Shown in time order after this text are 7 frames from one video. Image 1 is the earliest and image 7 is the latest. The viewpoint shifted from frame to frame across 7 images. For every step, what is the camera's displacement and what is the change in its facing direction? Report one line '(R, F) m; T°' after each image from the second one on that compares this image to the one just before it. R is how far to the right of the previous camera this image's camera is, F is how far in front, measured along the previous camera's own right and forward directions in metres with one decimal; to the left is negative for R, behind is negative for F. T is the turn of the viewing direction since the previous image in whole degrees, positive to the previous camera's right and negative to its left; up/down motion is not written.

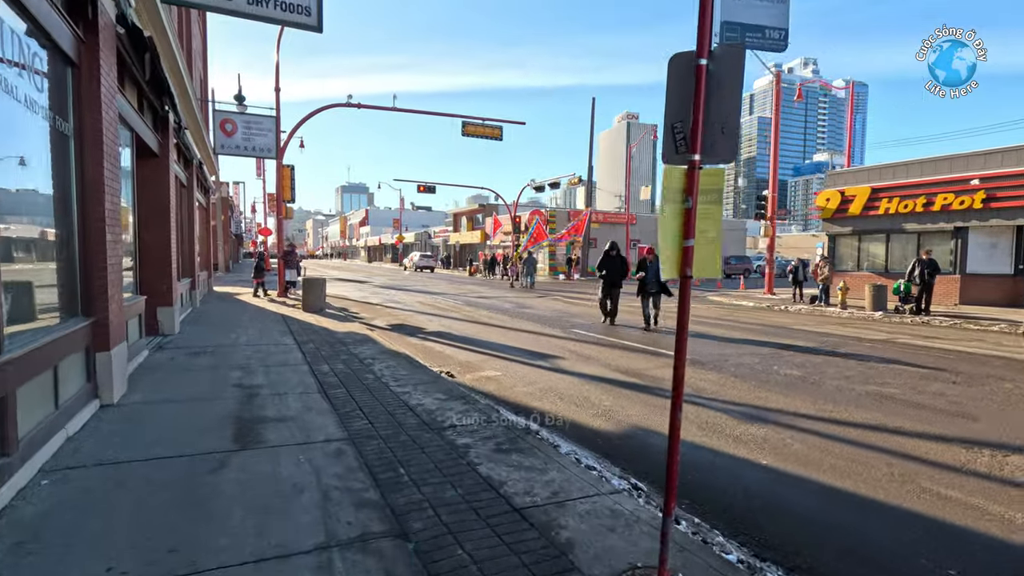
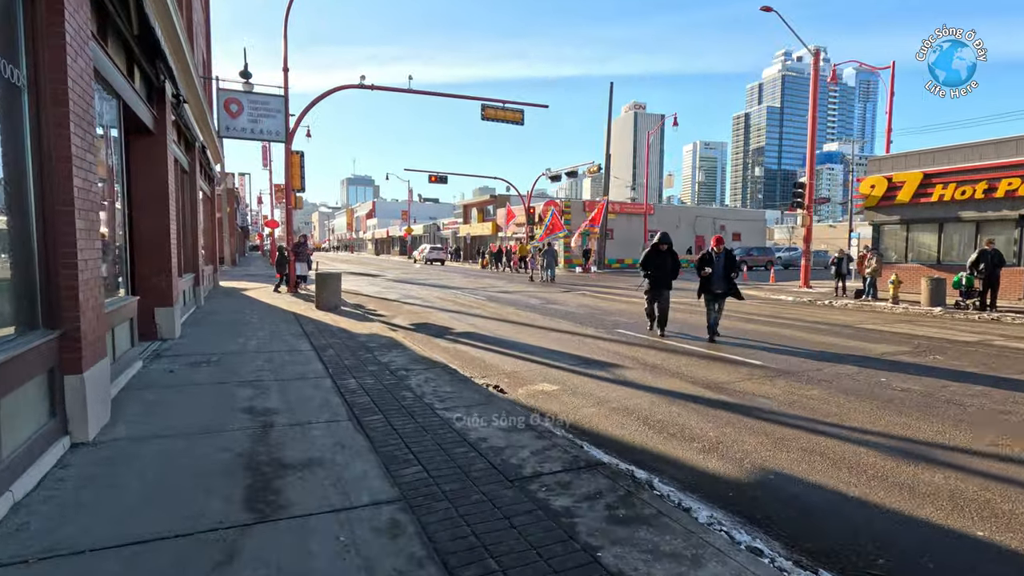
(-0.7, +1.3) m; -1°
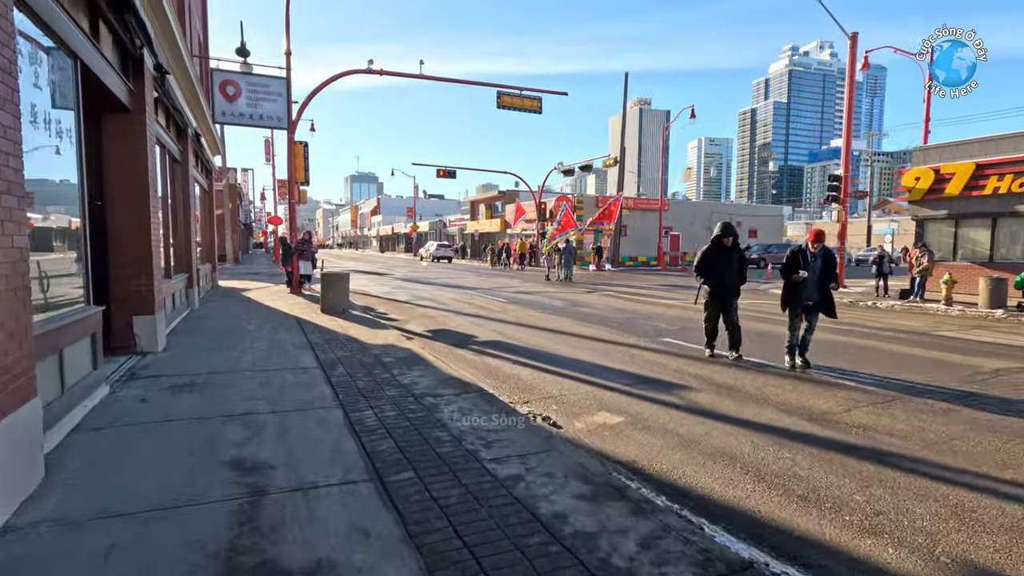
(-0.5, +1.4) m; 0°
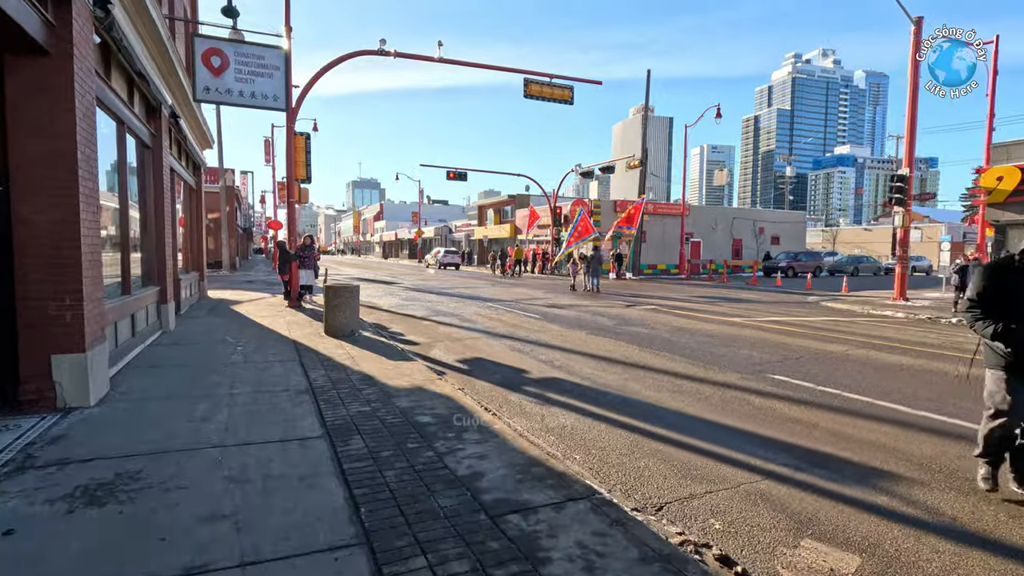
(-0.9, +2.4) m; 0°
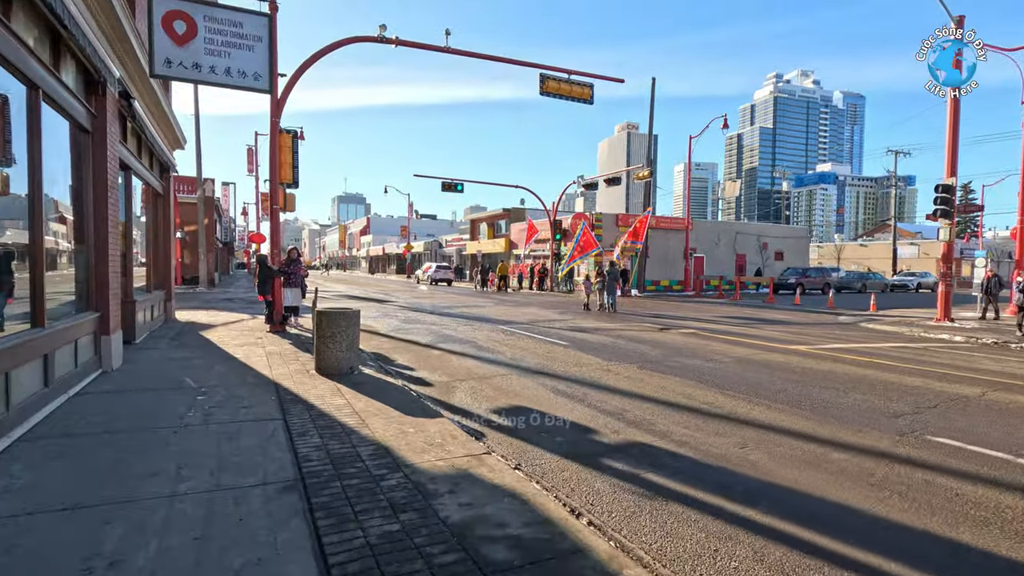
(-0.9, +2.1) m; +2°
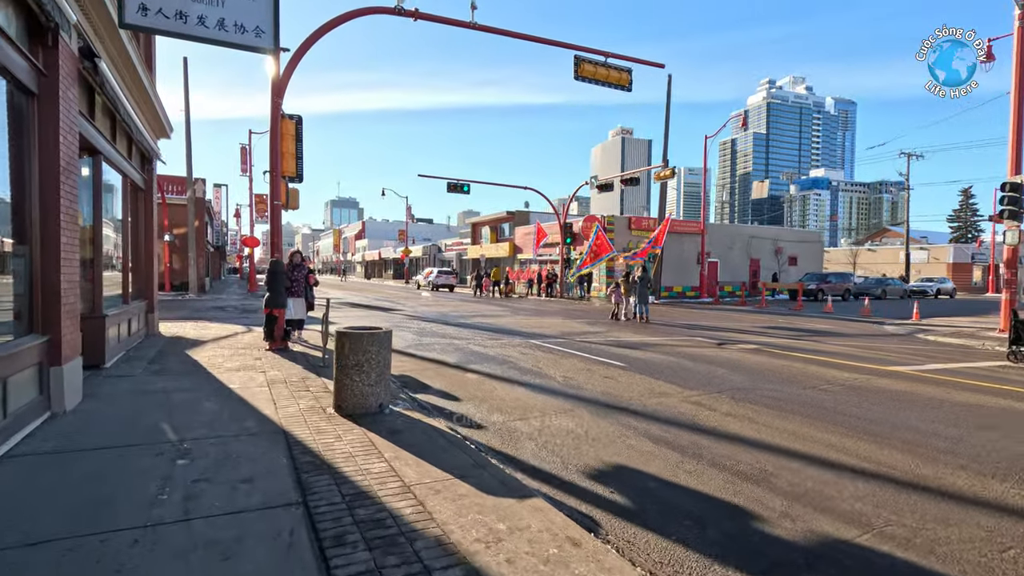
(-1.0, +1.8) m; +1°
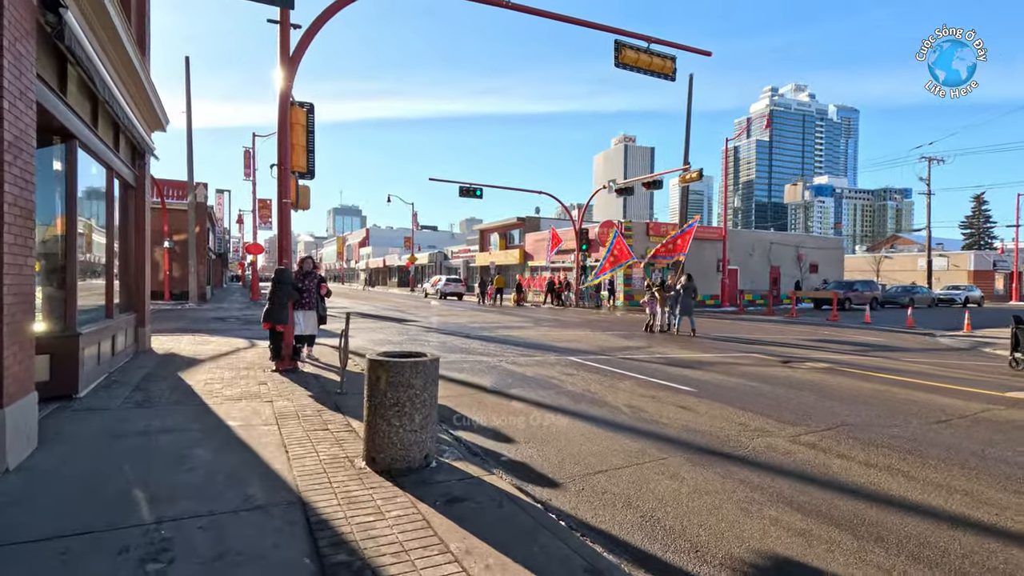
(-0.8, +1.5) m; 0°
